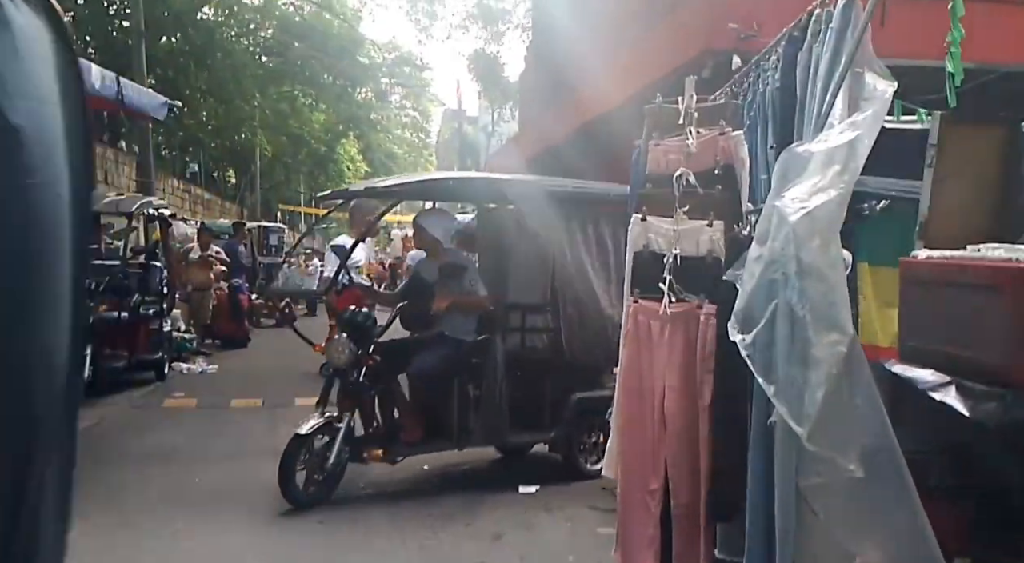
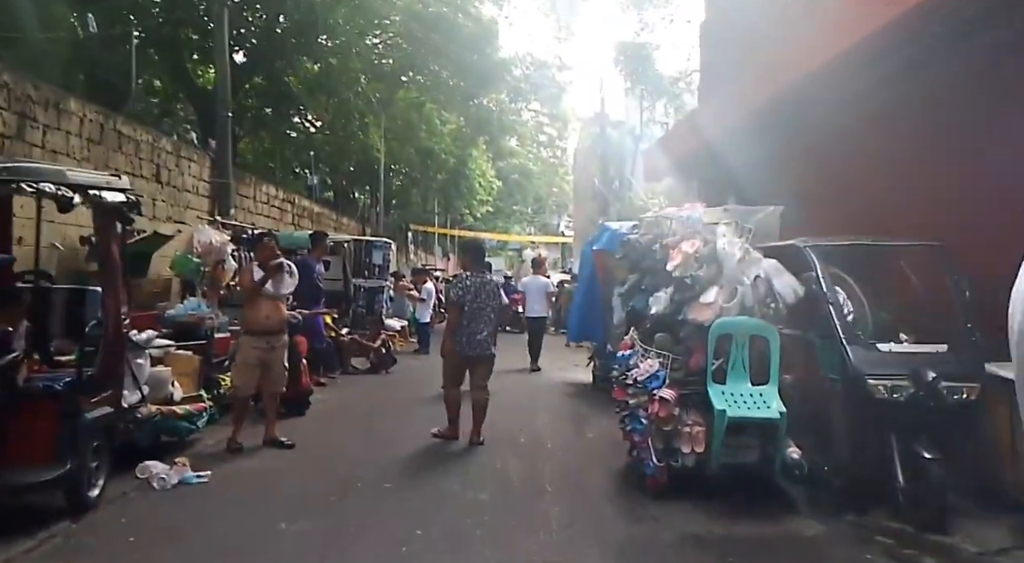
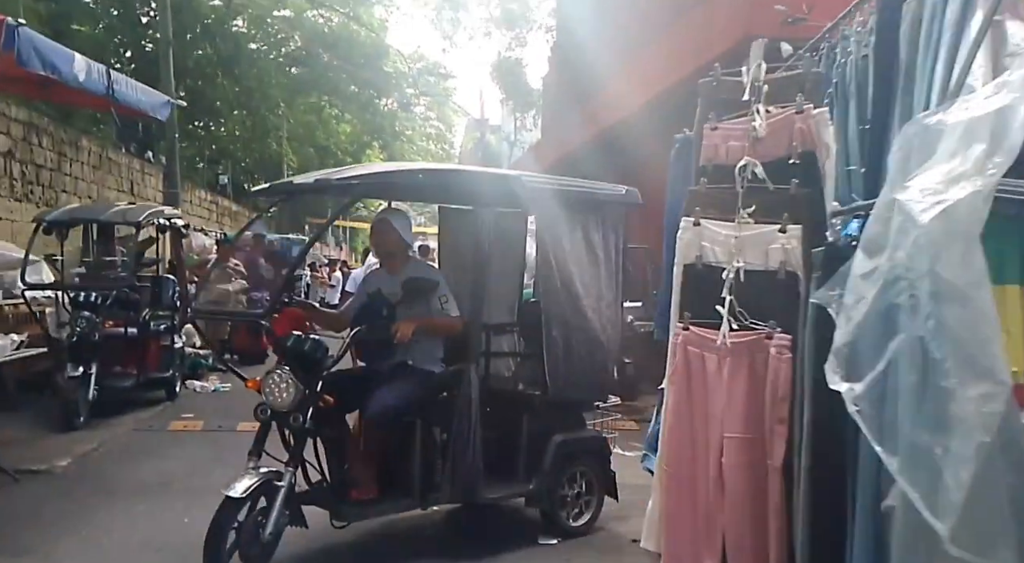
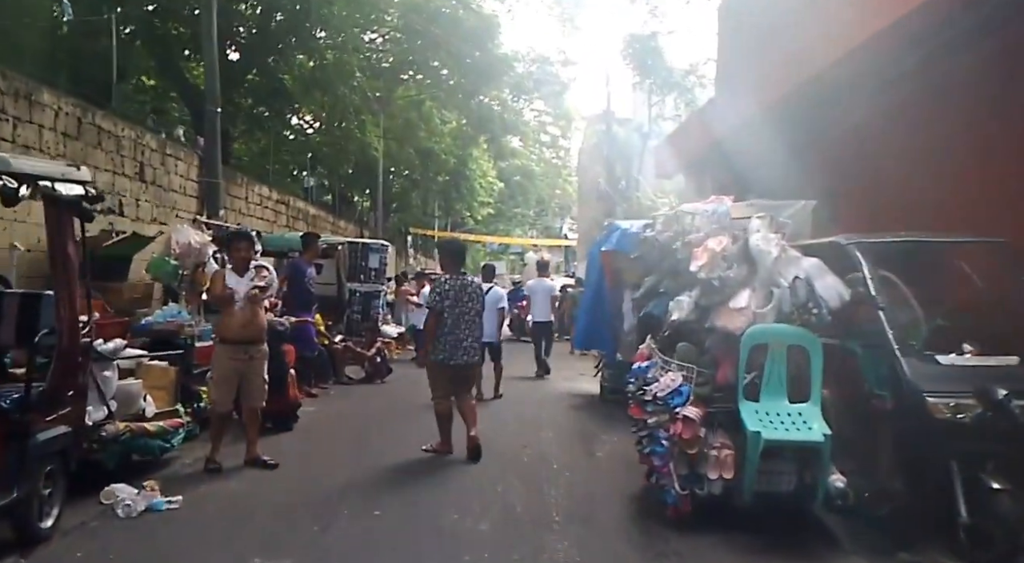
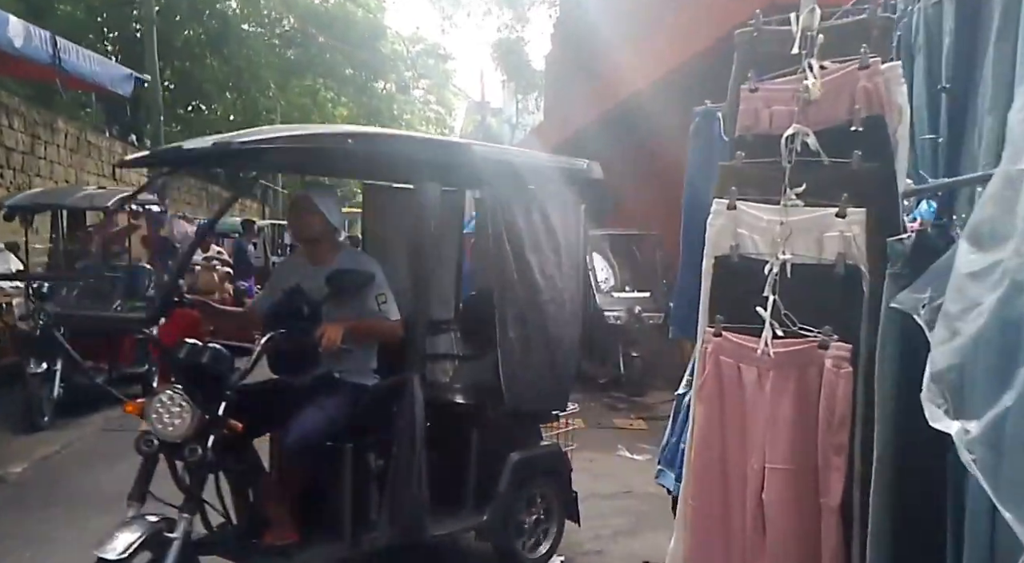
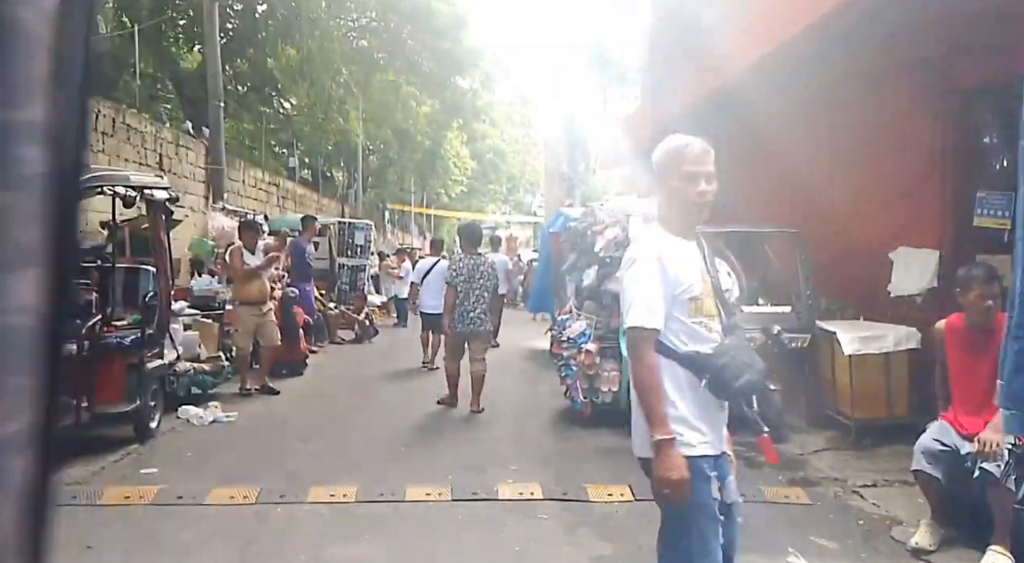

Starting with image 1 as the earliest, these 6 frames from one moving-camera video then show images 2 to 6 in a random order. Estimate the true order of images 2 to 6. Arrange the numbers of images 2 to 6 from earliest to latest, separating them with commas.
3, 5, 6, 2, 4
